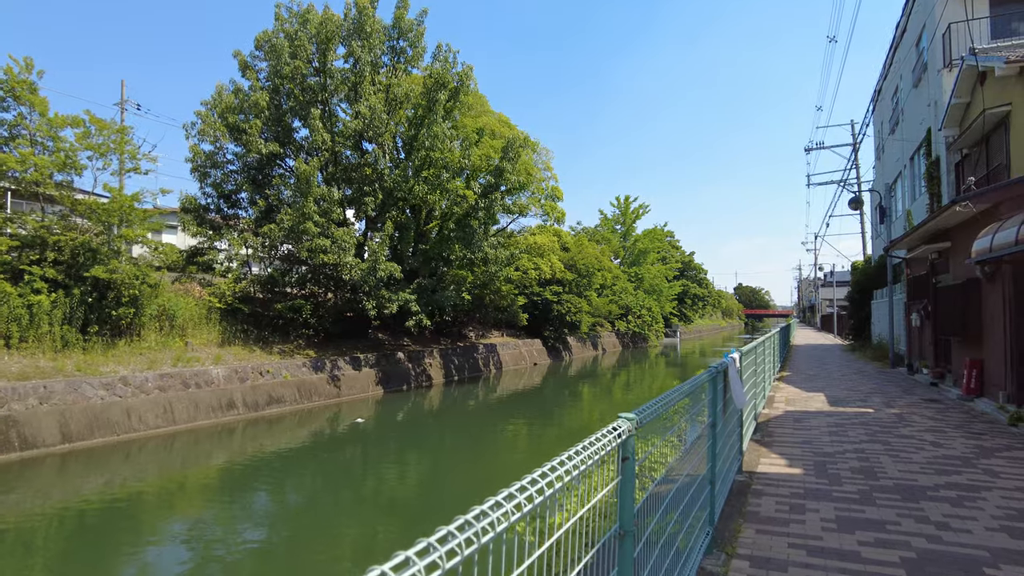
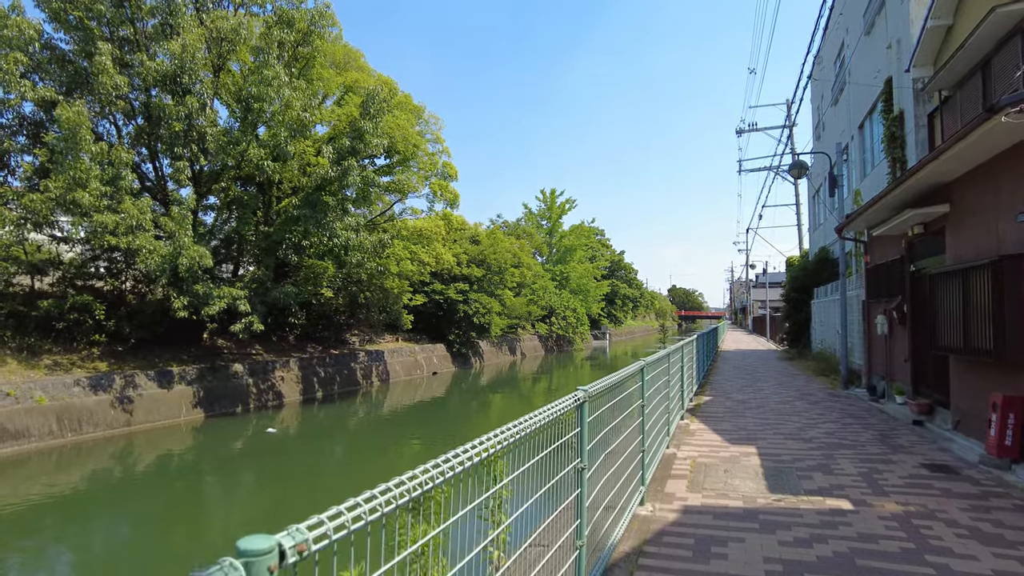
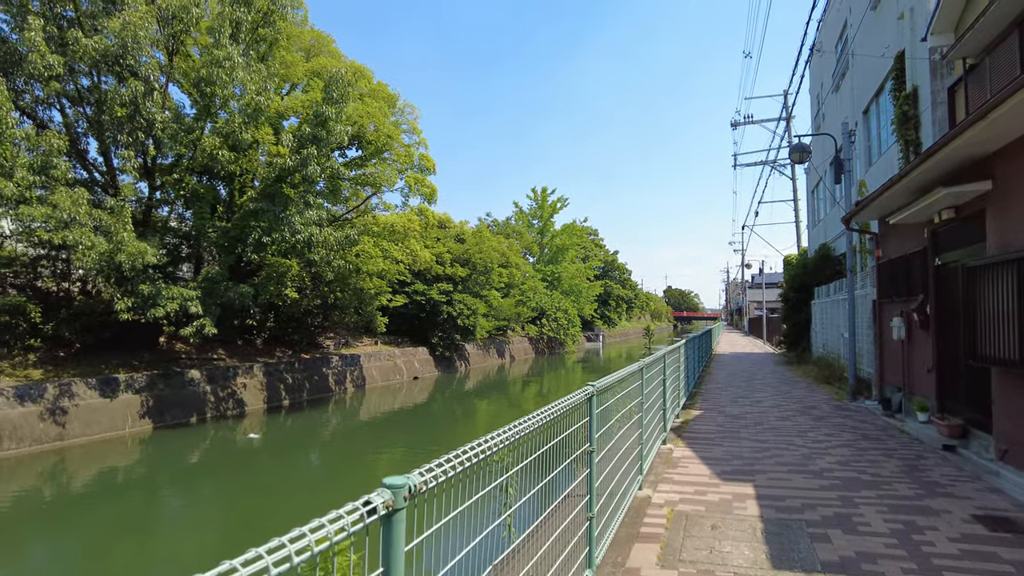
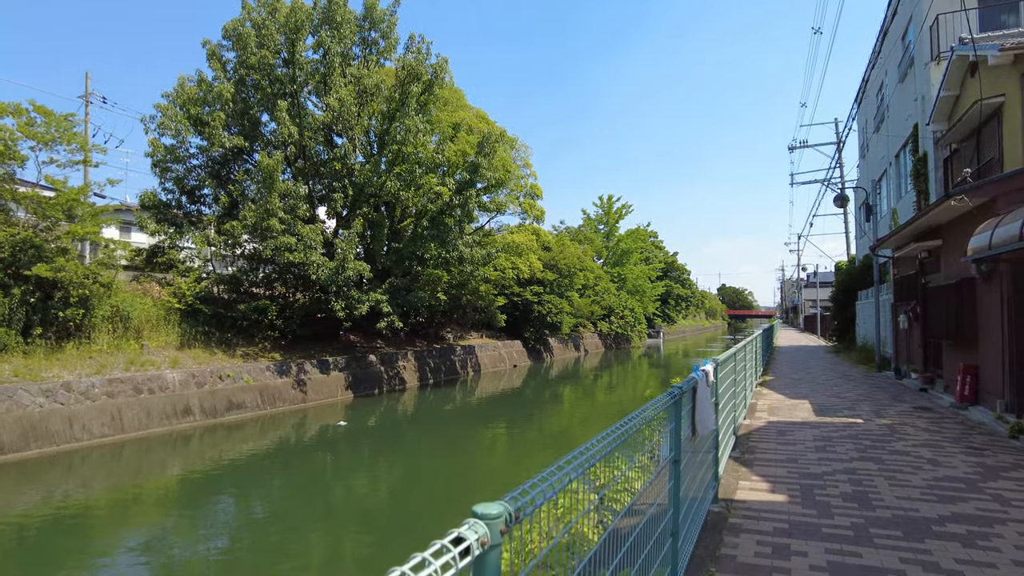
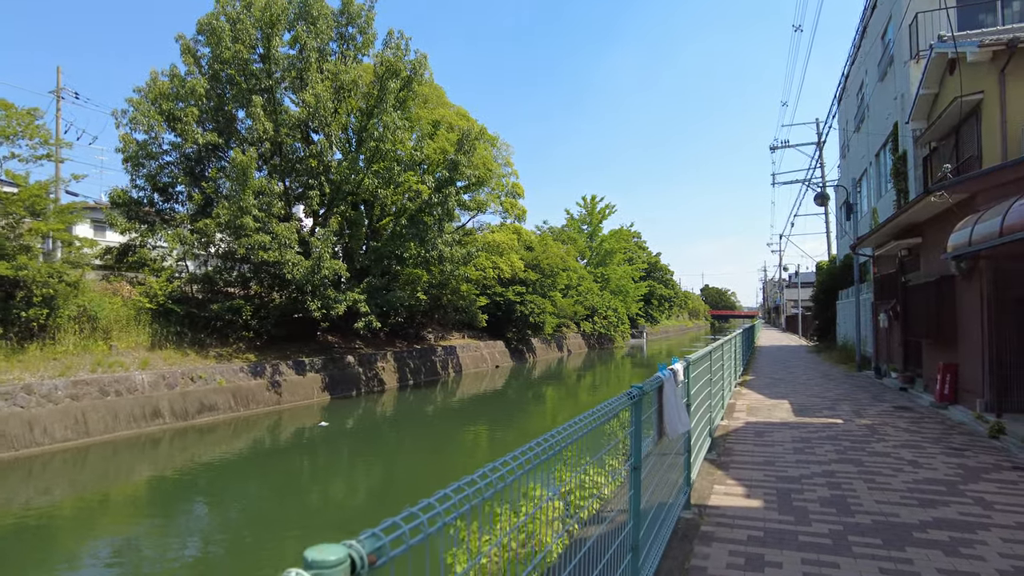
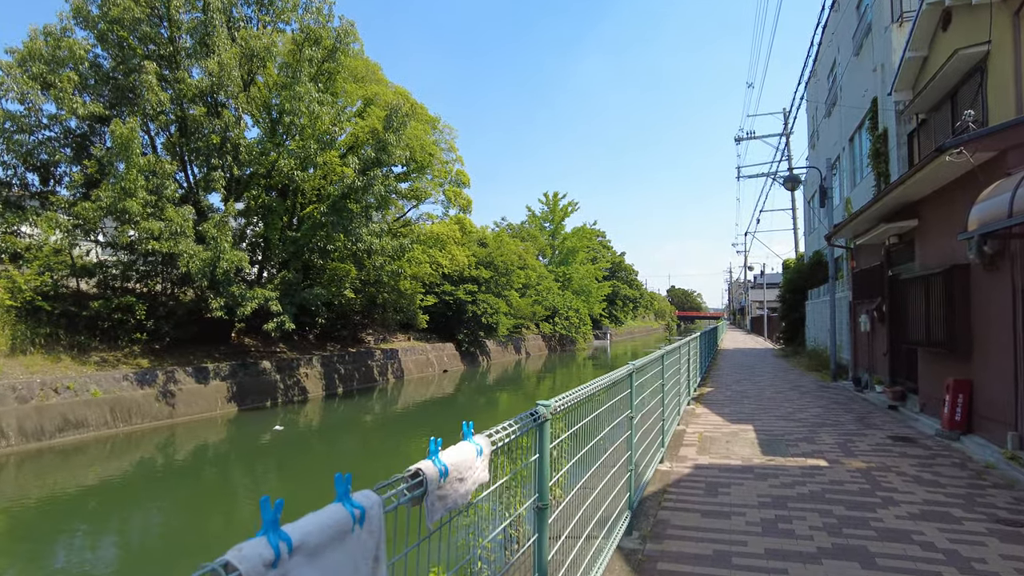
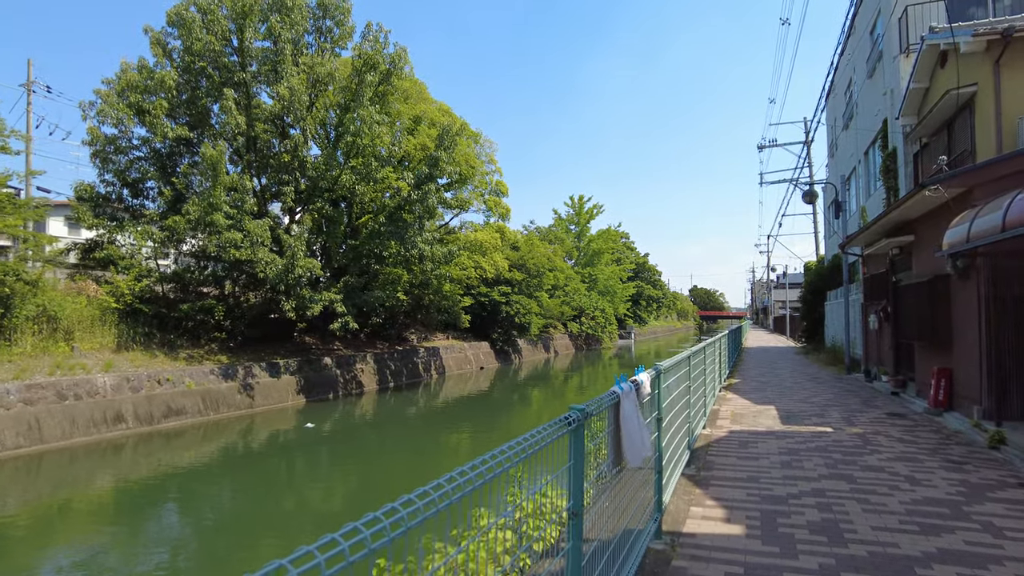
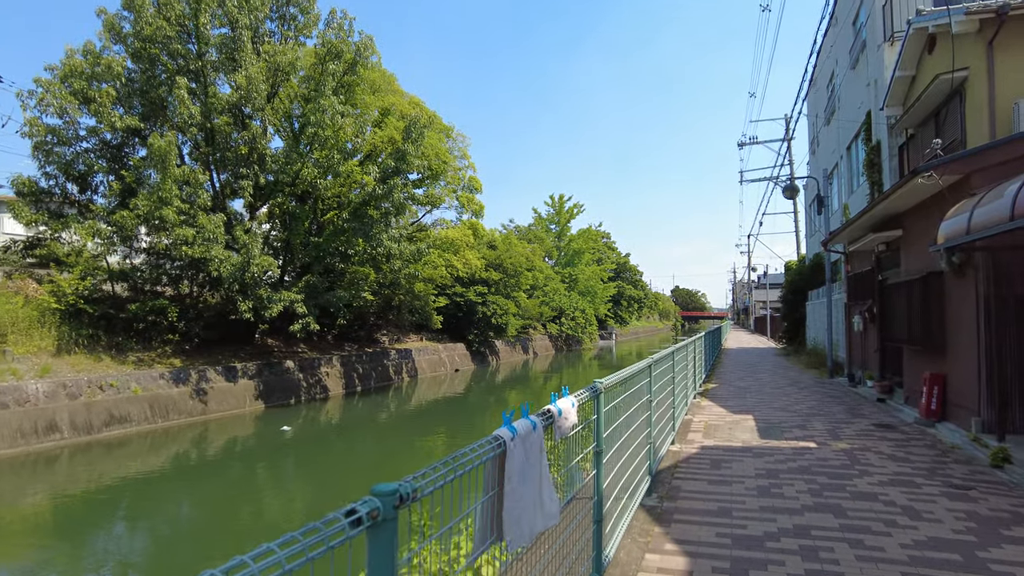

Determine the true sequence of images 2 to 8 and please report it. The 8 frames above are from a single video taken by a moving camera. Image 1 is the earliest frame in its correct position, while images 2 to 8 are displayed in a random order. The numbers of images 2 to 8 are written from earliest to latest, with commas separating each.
4, 5, 7, 8, 6, 2, 3
